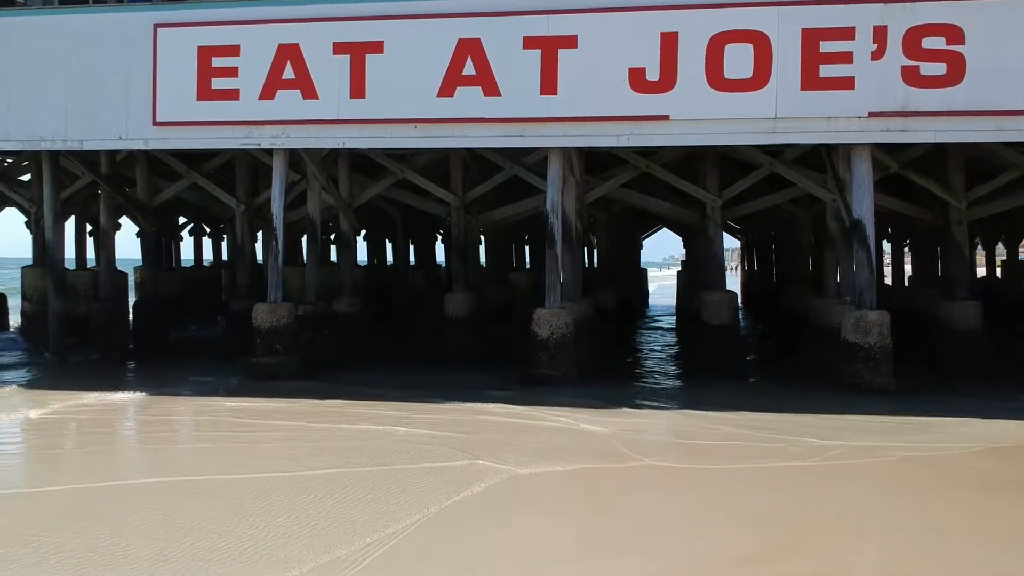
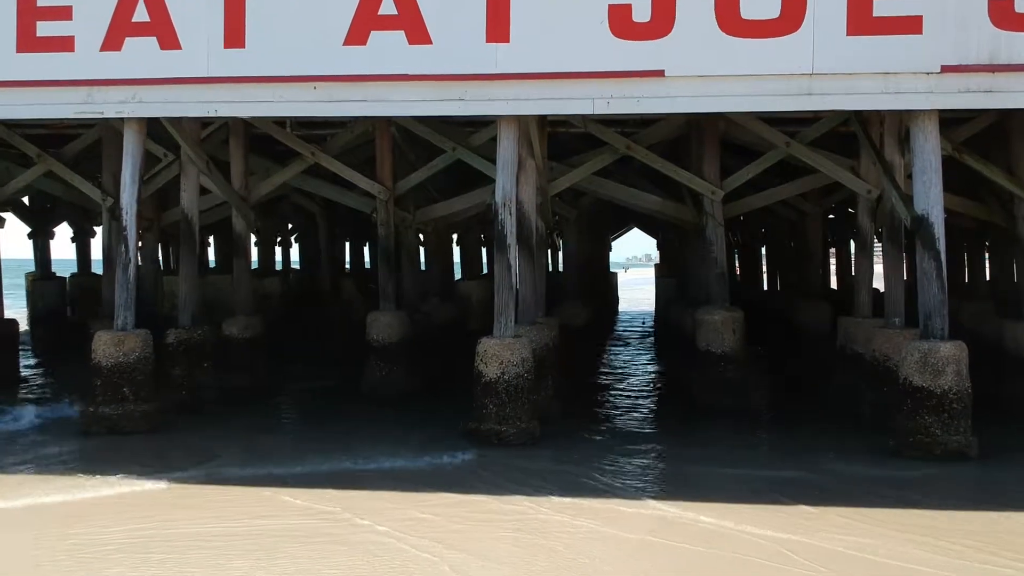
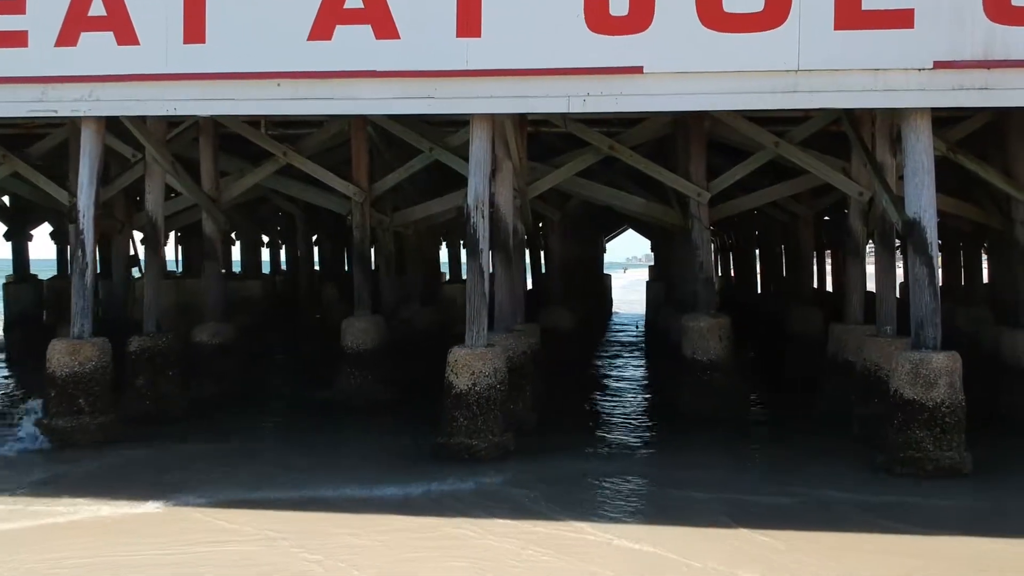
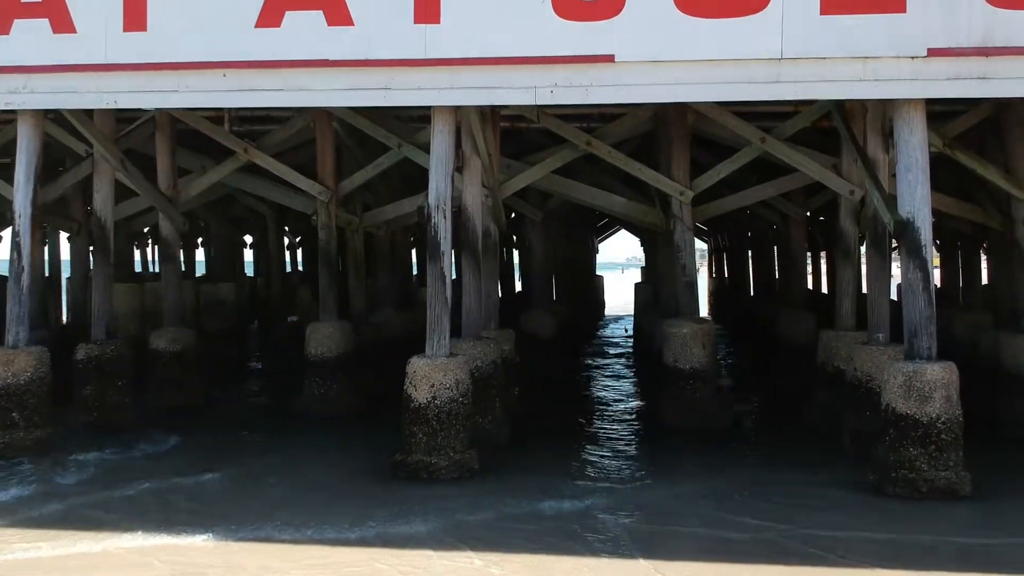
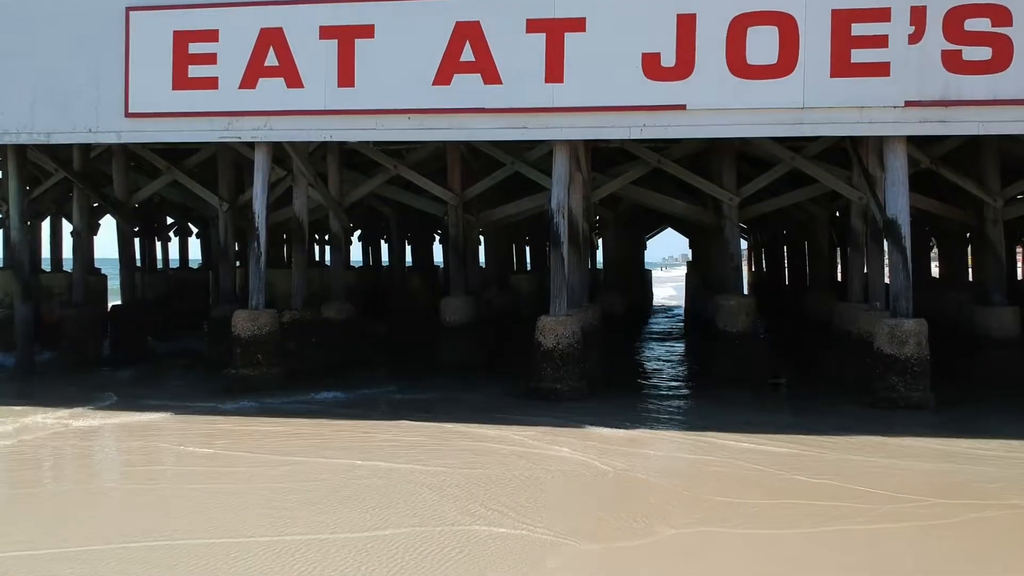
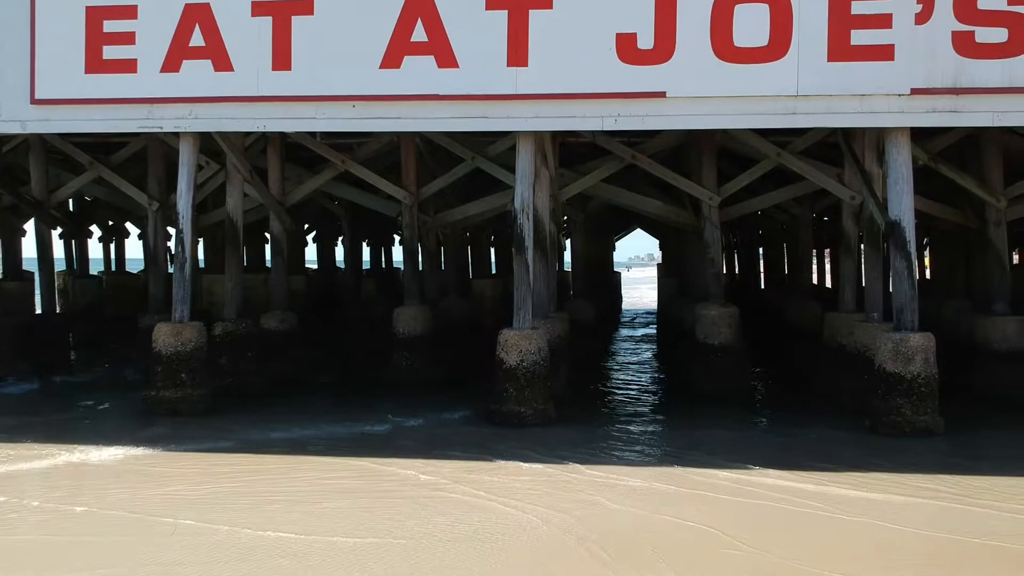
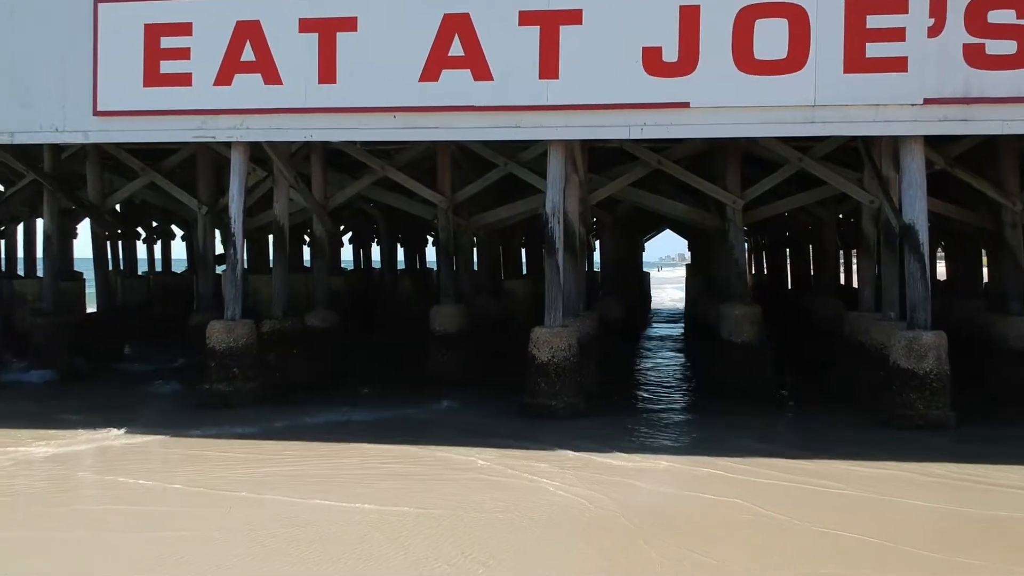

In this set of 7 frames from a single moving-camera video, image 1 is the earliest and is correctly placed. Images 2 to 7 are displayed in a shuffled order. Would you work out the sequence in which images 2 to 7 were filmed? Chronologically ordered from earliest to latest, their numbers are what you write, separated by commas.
5, 7, 6, 2, 3, 4
